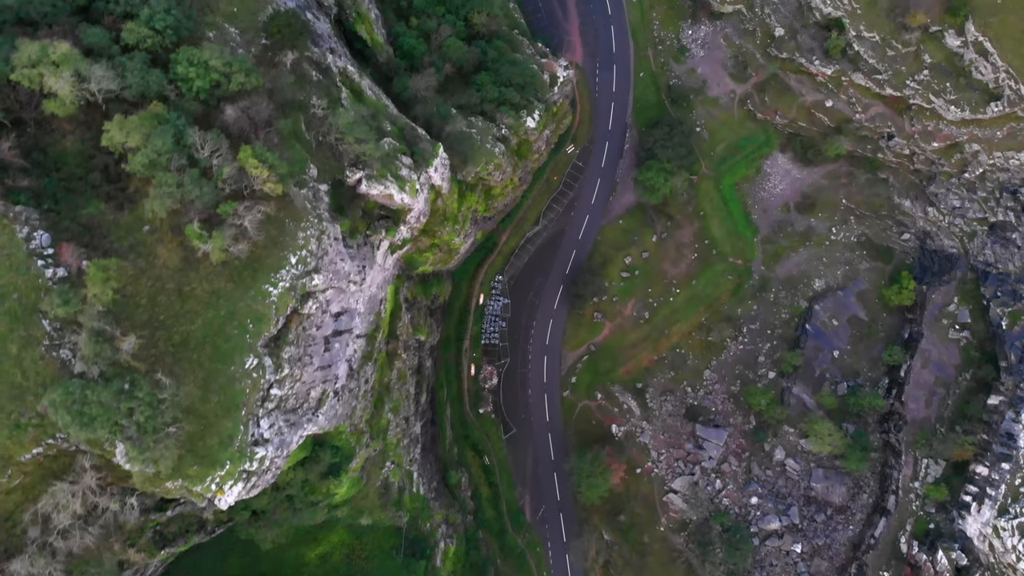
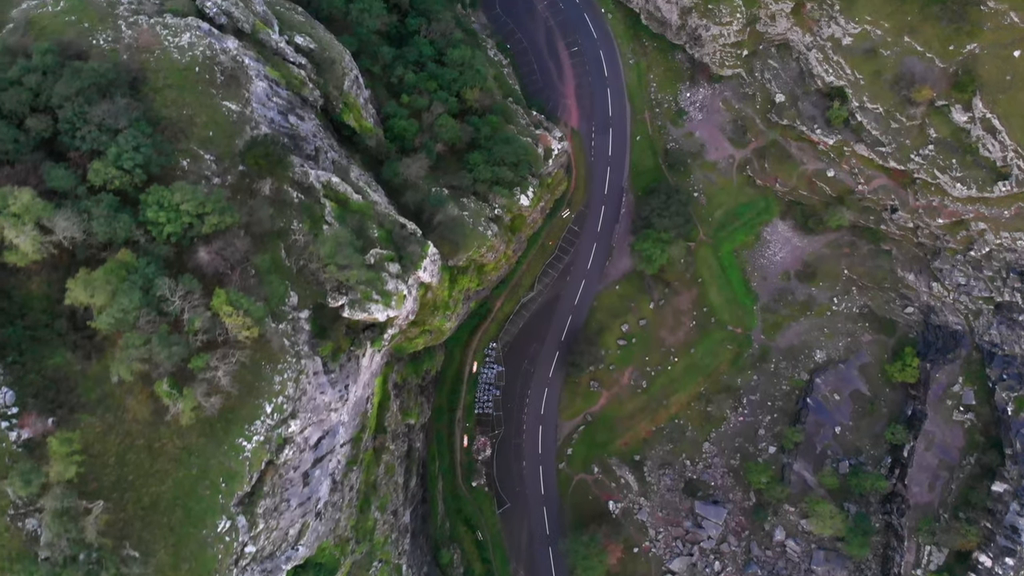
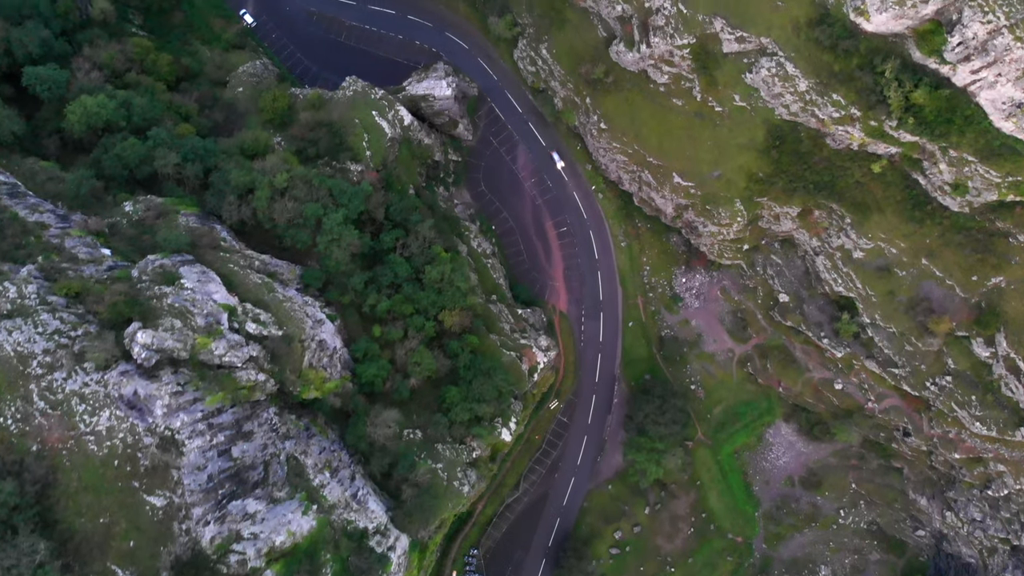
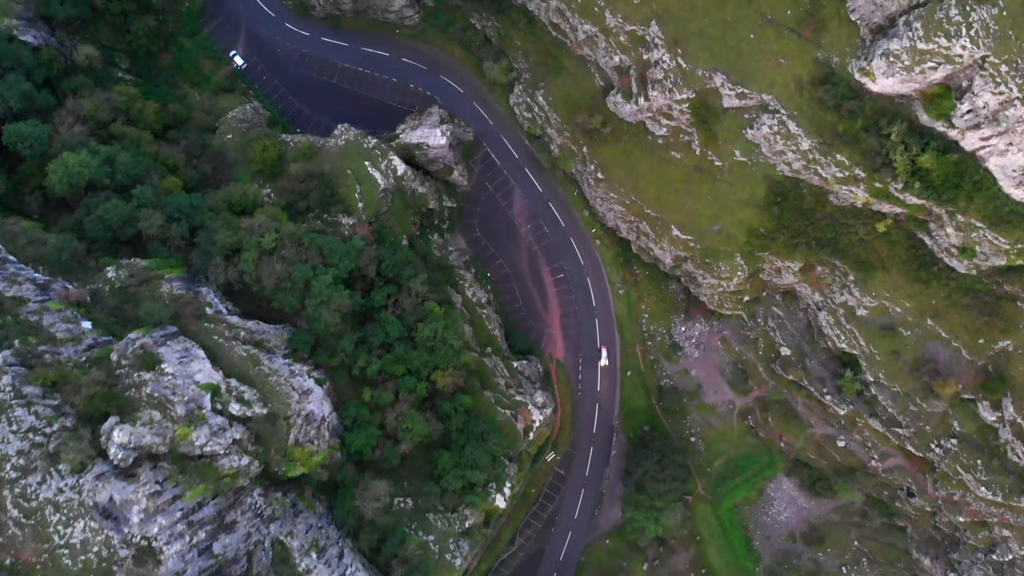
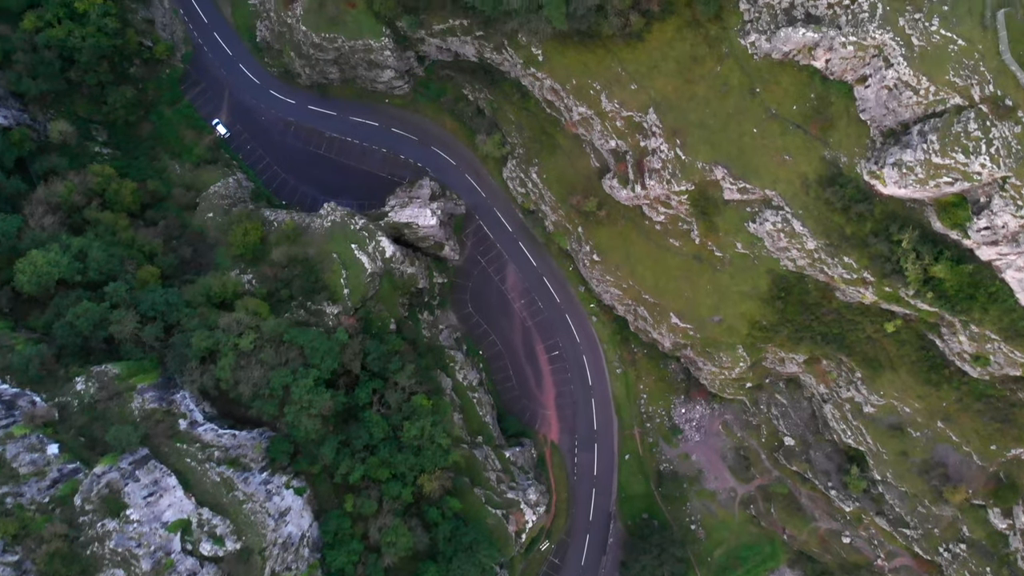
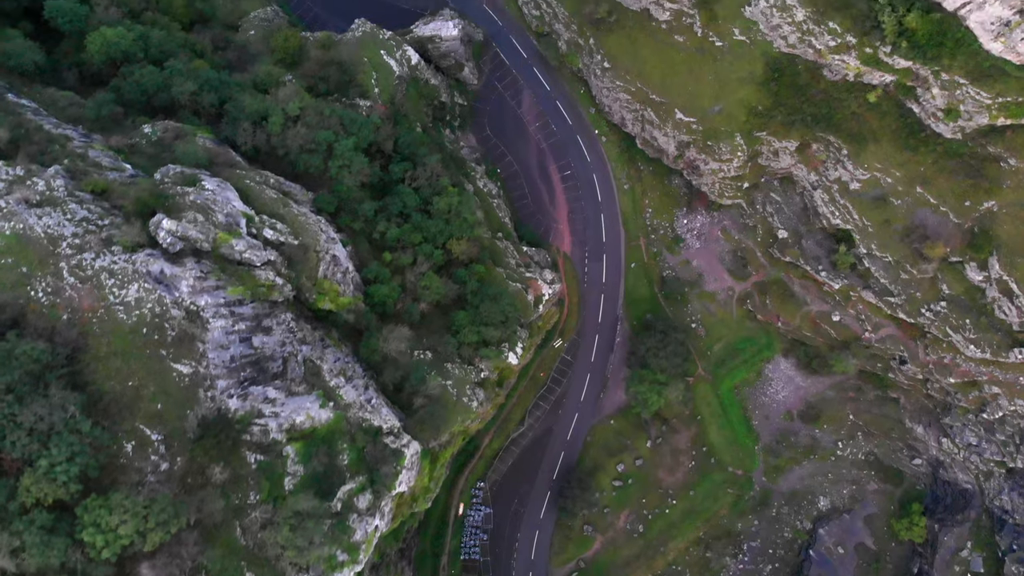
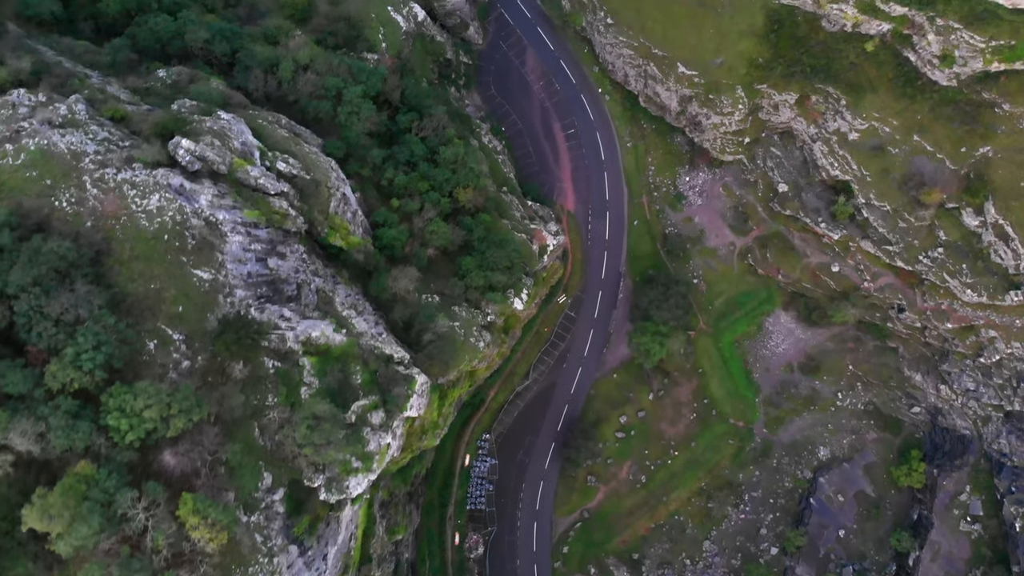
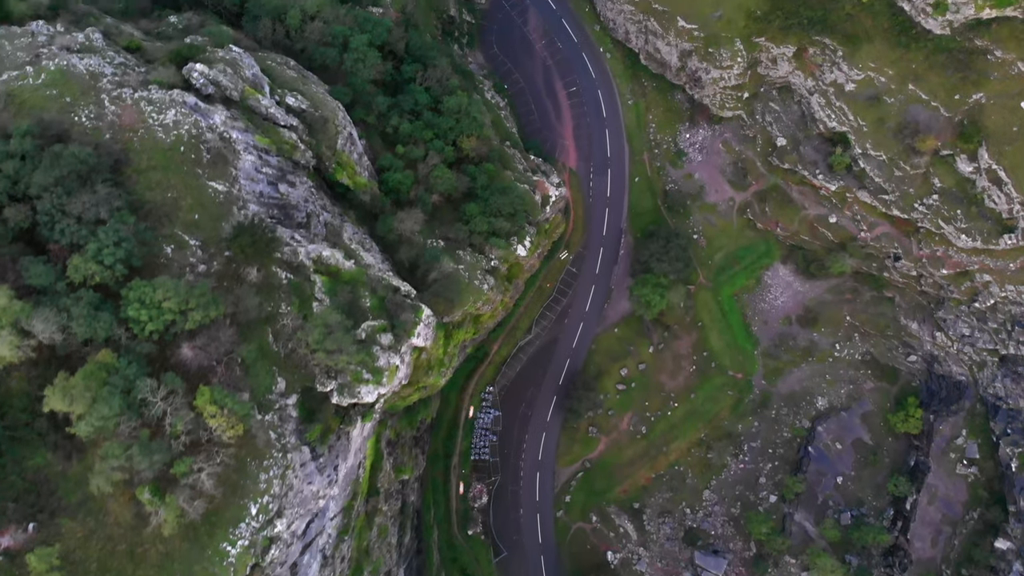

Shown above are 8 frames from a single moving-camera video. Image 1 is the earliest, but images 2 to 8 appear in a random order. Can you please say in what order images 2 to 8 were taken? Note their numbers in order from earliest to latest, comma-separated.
2, 8, 7, 6, 3, 4, 5
